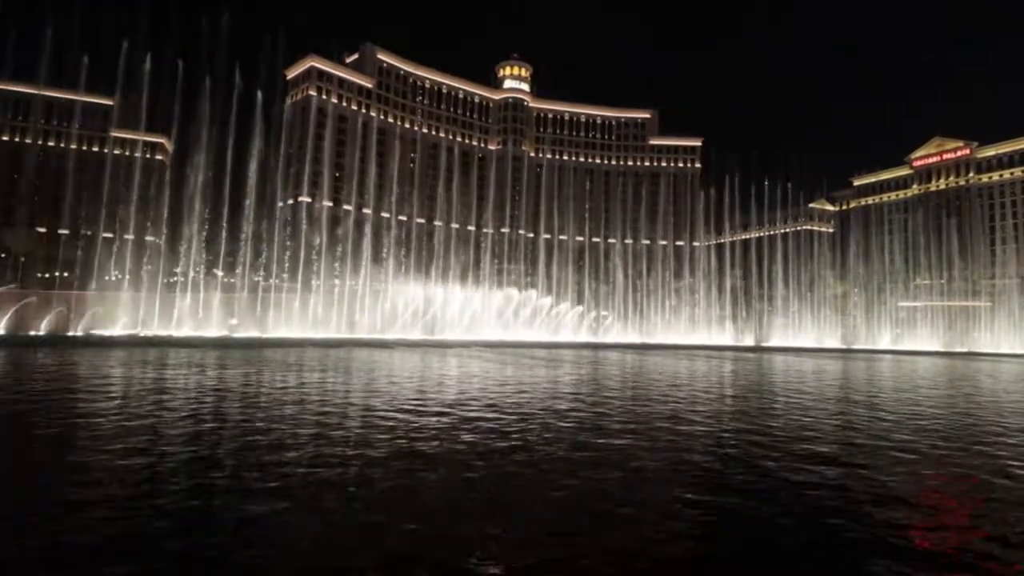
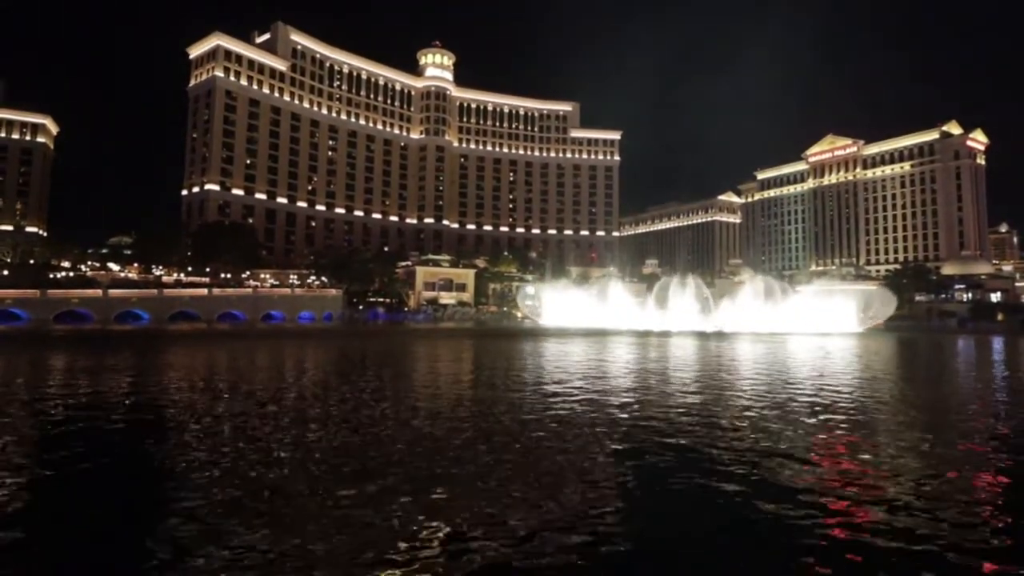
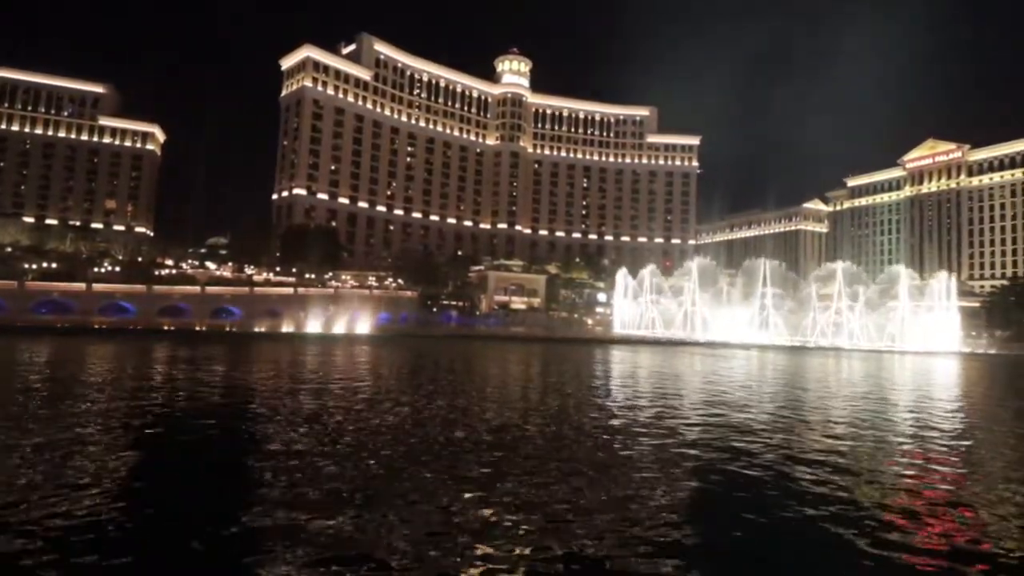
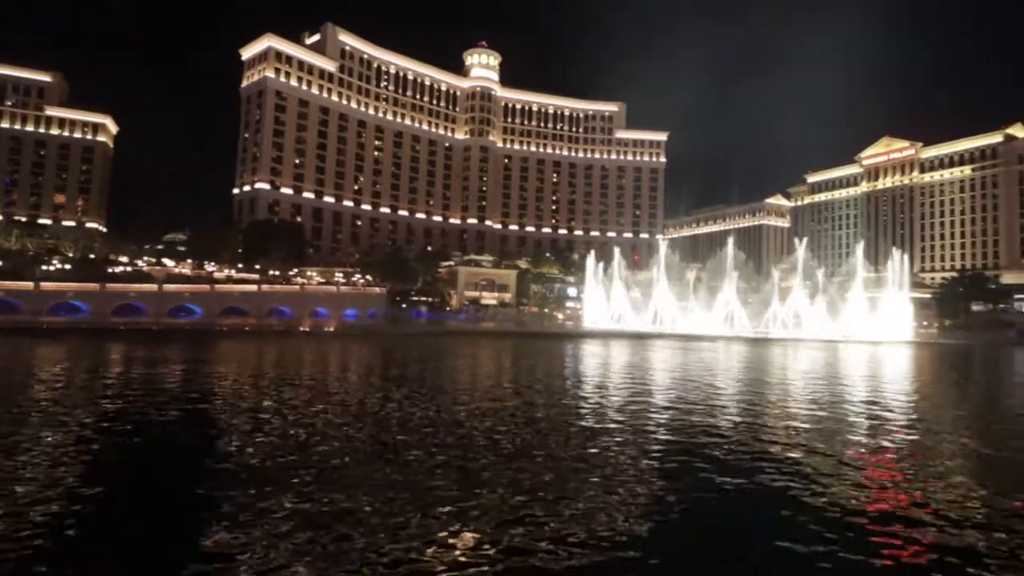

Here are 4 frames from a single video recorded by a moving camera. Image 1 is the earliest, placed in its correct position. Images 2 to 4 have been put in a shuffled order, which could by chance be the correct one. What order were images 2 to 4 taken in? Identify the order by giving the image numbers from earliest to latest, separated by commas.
3, 4, 2
